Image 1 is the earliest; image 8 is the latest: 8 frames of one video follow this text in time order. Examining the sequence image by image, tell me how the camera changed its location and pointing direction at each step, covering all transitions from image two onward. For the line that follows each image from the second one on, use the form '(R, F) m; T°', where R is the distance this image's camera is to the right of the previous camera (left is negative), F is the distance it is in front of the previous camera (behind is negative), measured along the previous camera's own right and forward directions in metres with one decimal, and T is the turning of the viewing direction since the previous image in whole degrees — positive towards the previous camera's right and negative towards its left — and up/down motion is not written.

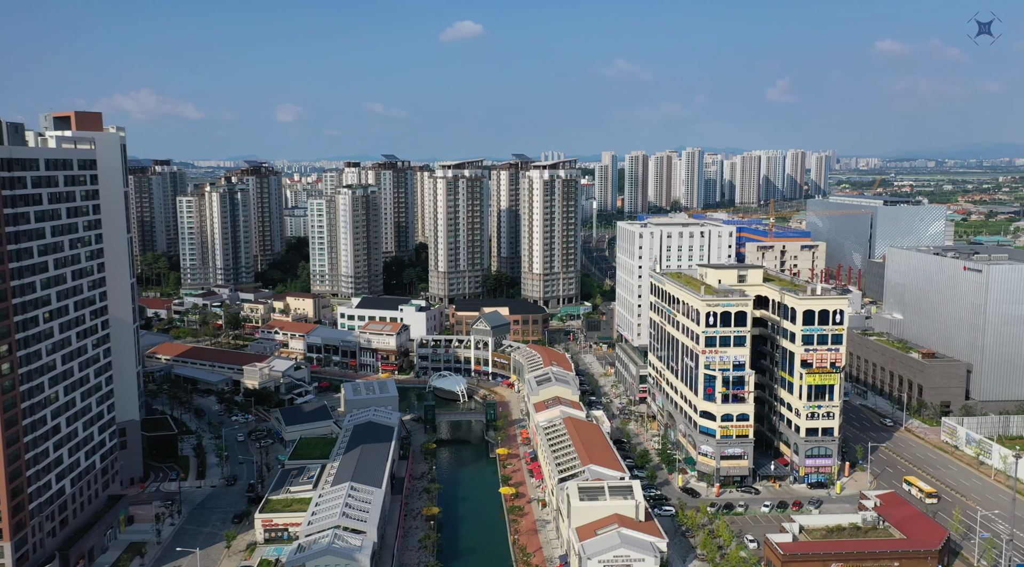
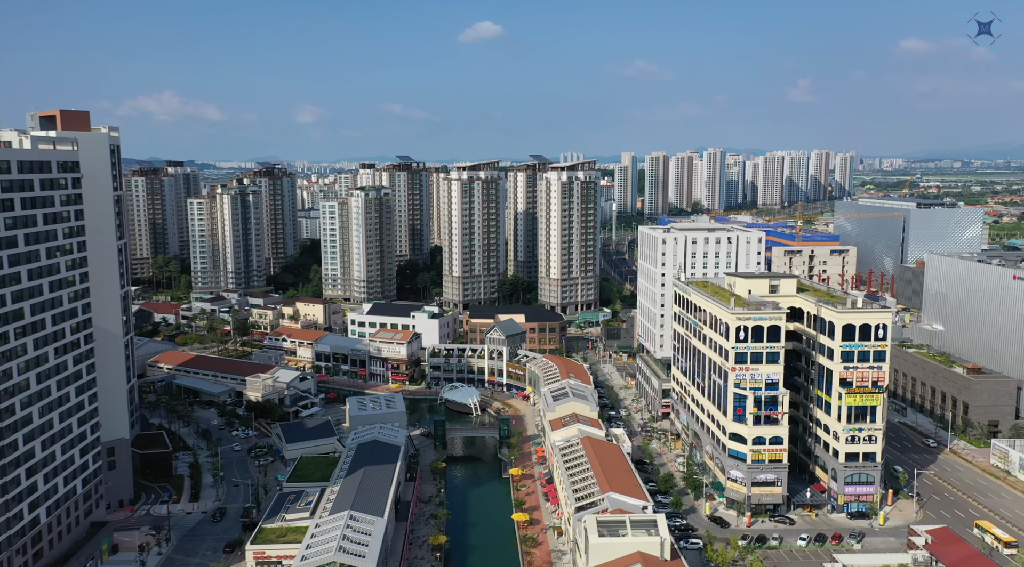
(+0.3, +3.6) m; -1°
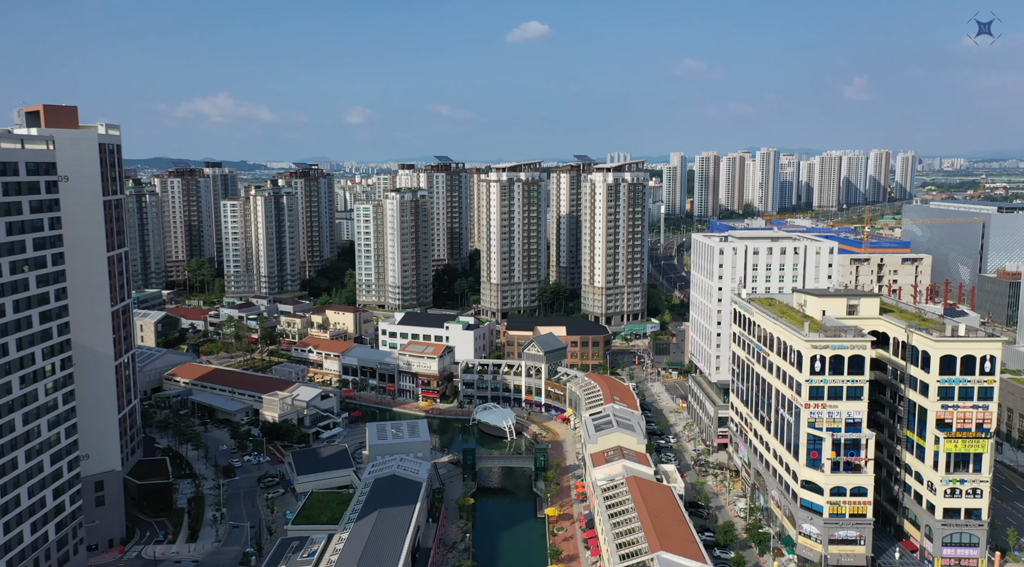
(+0.5, +6.1) m; -3°
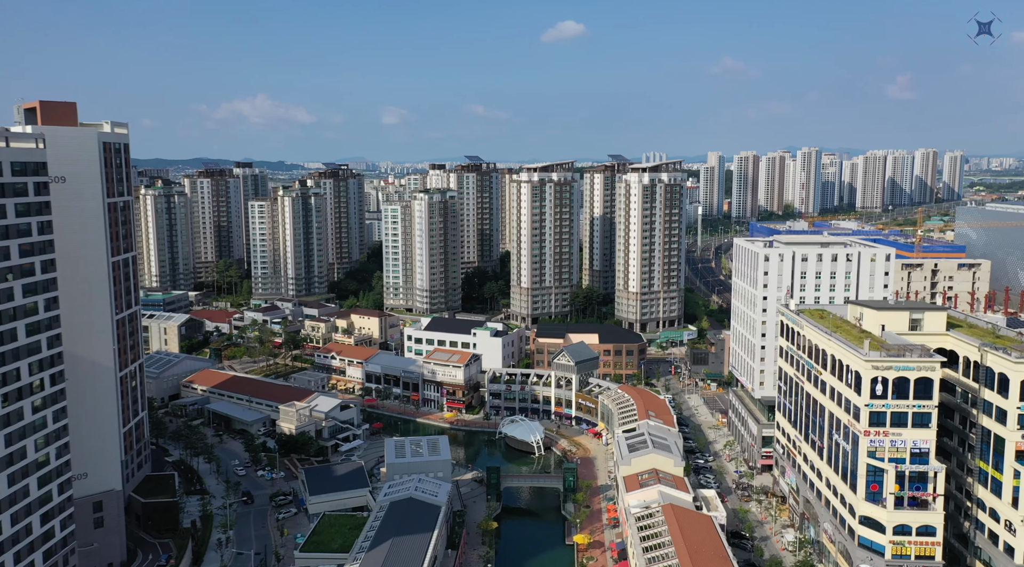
(+0.4, +3.5) m; -3°
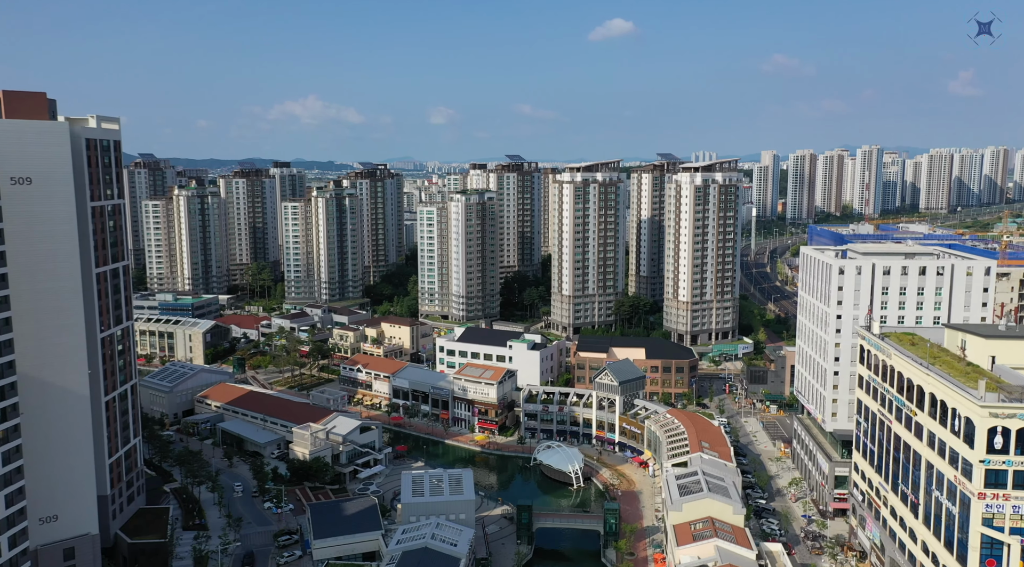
(+0.6, +6.0) m; -4°
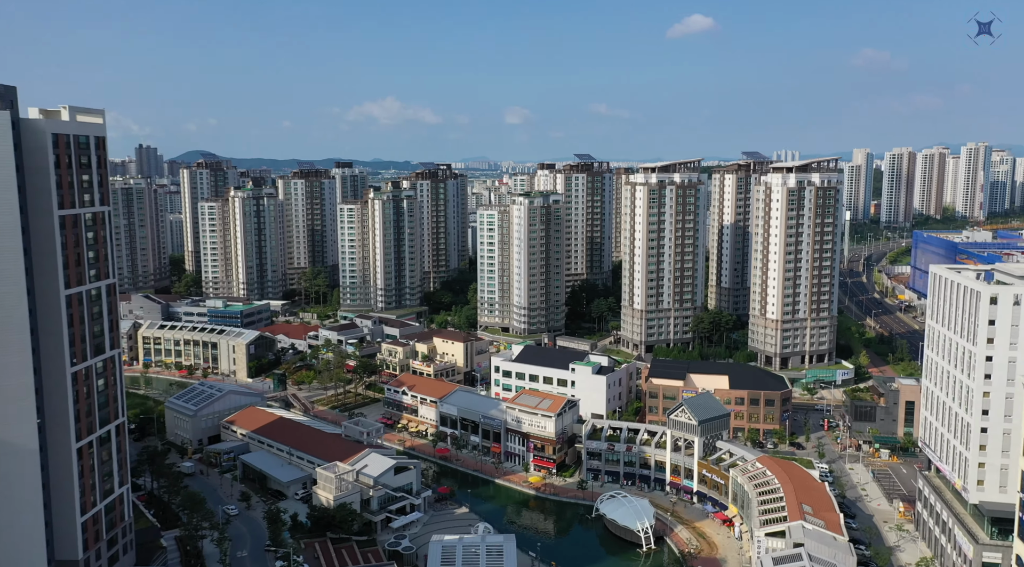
(+0.8, +8.3) m; -6°
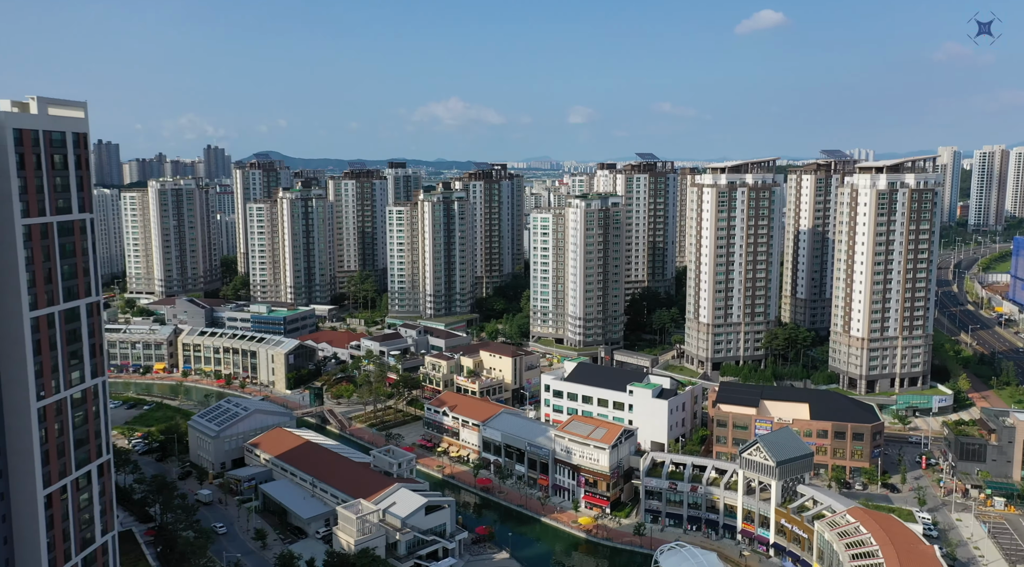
(+0.7, +6.0) m; -5°
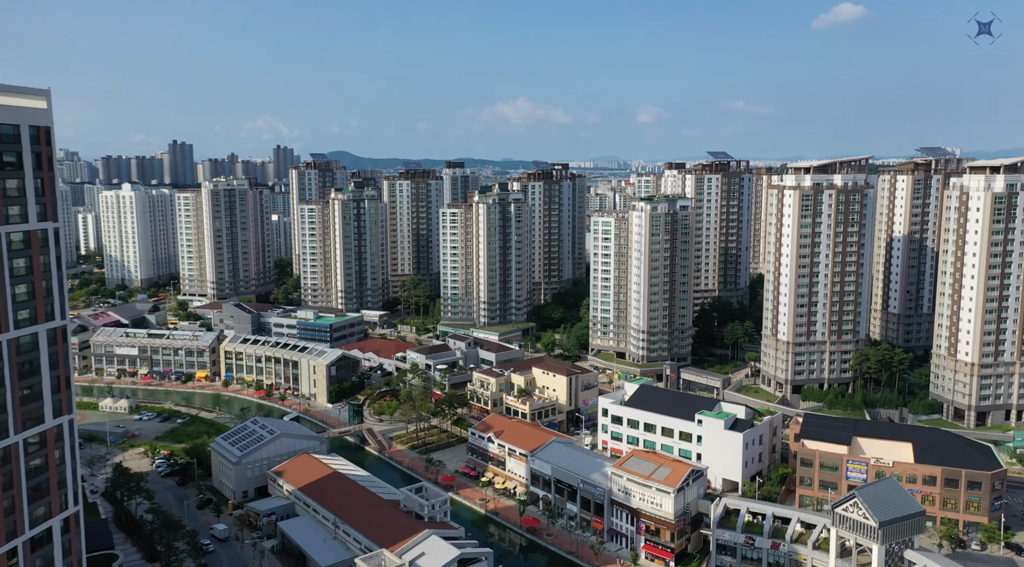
(+0.8, +6.1) m; -5°
